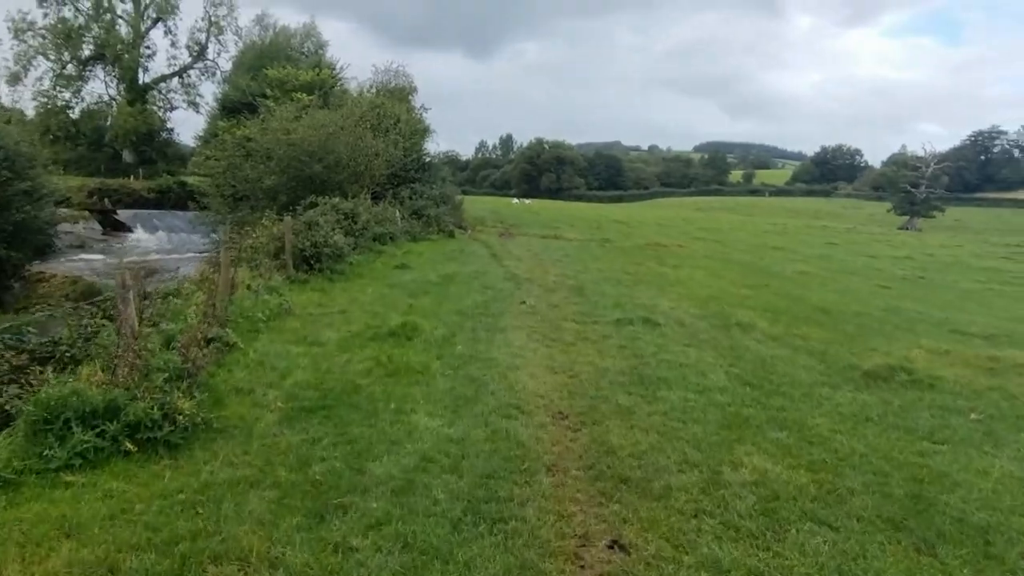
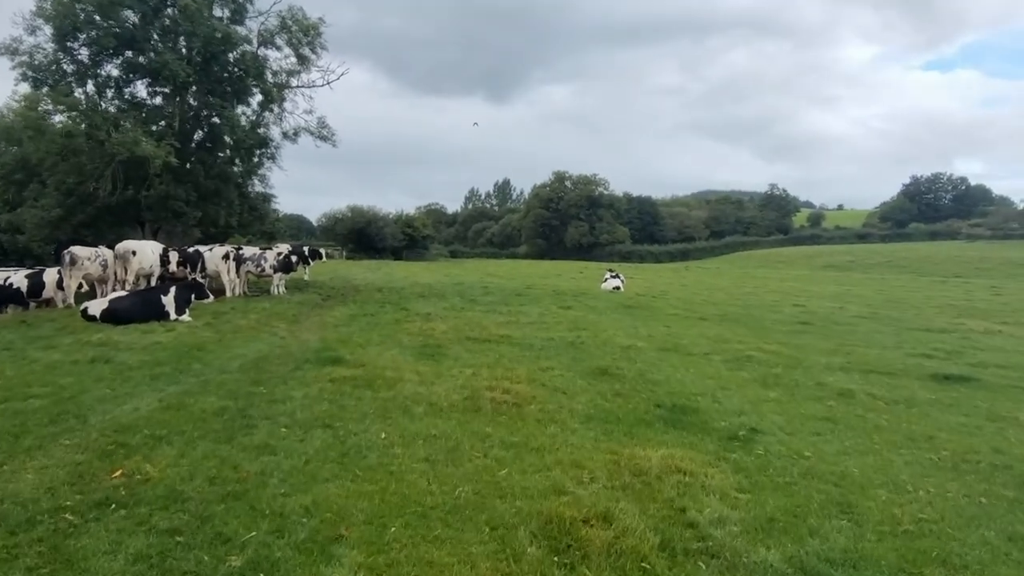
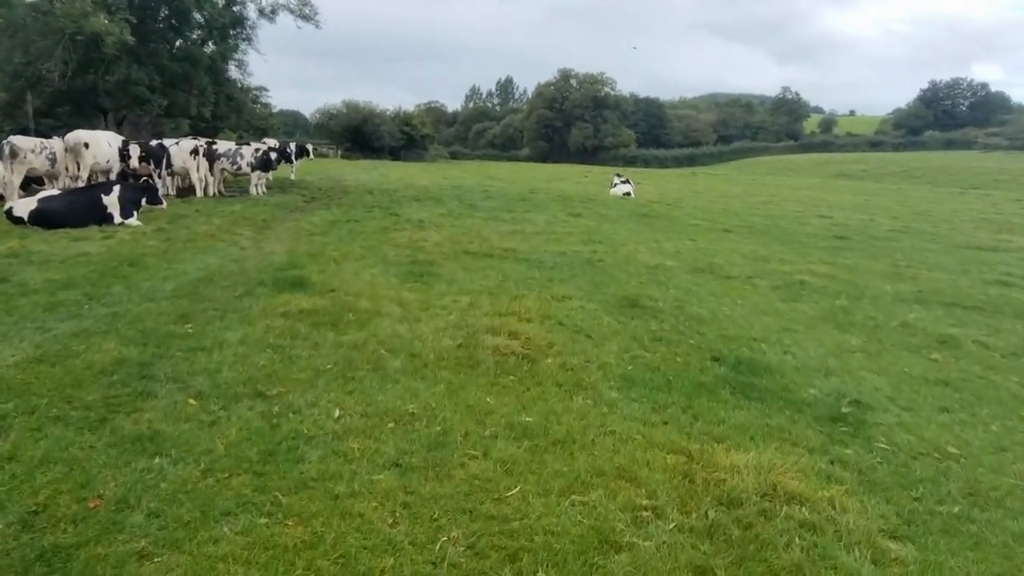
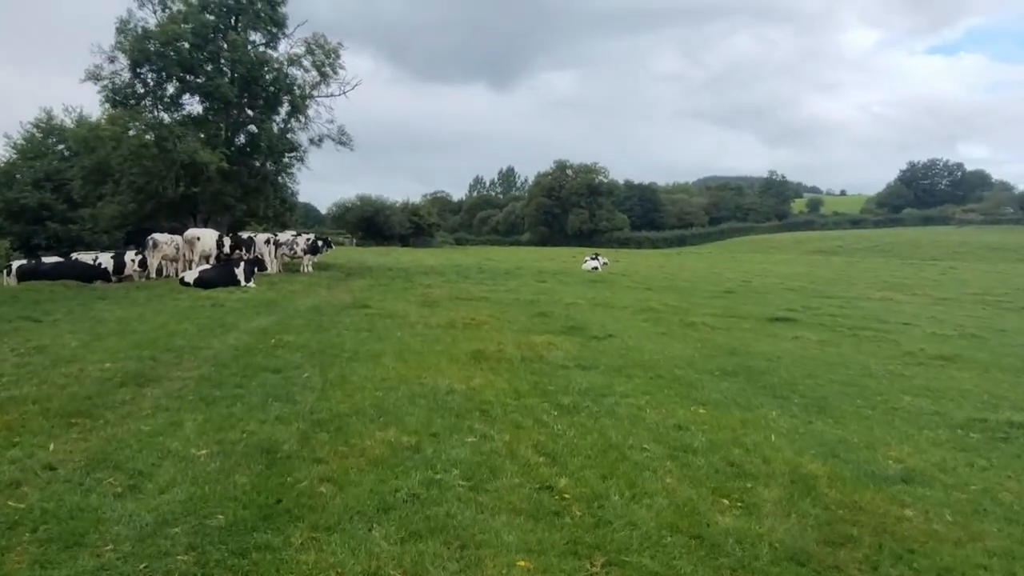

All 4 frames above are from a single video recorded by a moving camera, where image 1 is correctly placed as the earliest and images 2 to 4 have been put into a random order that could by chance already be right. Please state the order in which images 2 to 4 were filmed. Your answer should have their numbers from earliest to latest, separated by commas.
4, 2, 3
